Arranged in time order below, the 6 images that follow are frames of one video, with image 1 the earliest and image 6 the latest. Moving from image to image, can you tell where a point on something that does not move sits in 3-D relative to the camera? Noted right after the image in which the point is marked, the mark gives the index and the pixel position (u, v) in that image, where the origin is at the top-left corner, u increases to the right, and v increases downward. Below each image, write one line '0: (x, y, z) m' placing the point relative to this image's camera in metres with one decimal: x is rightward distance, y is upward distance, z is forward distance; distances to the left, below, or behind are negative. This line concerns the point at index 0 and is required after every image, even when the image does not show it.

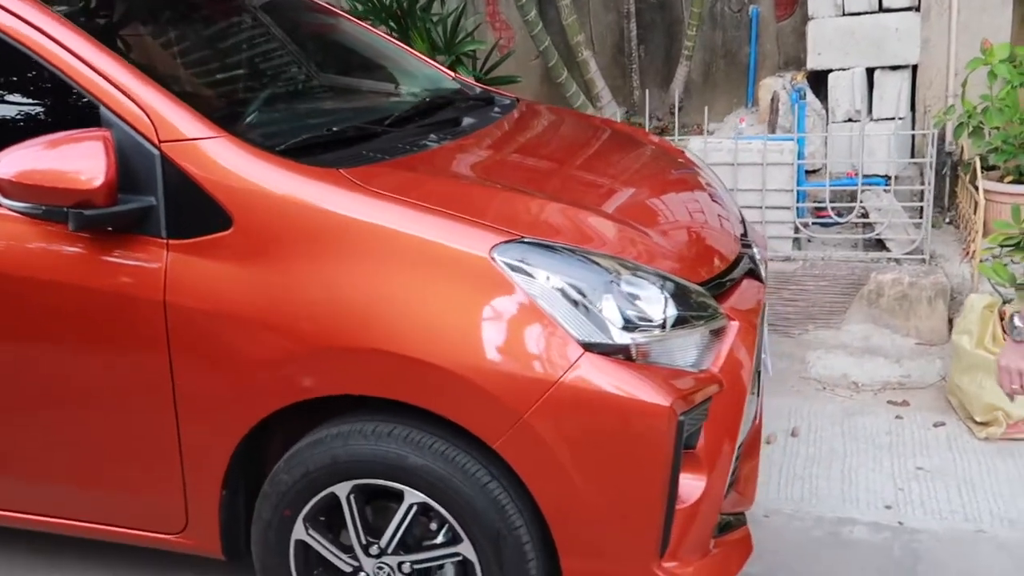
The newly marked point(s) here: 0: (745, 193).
0: (+1.0, +0.4, +4.3) m
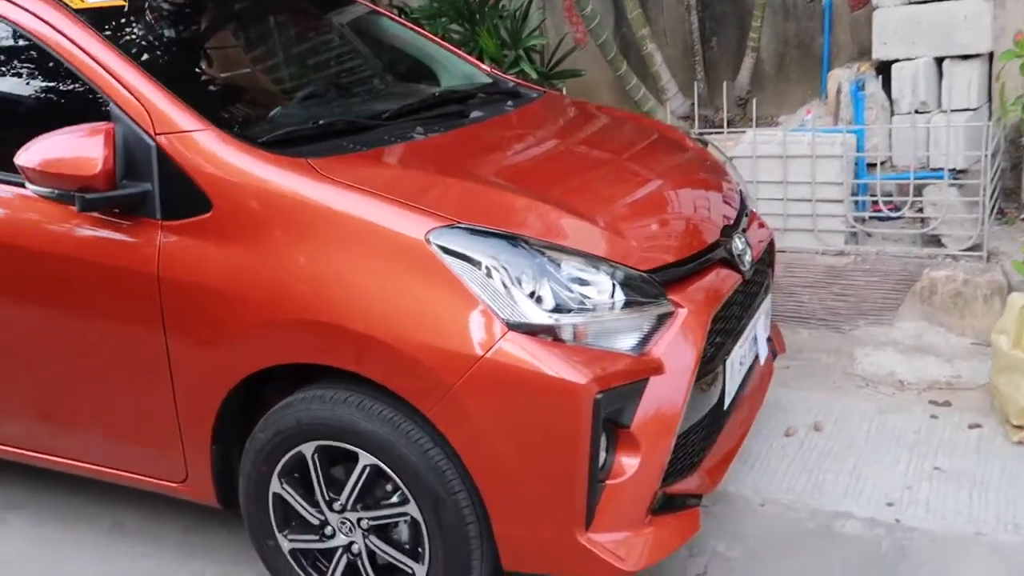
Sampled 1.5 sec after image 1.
0: (+1.3, +0.5, +4.3) m
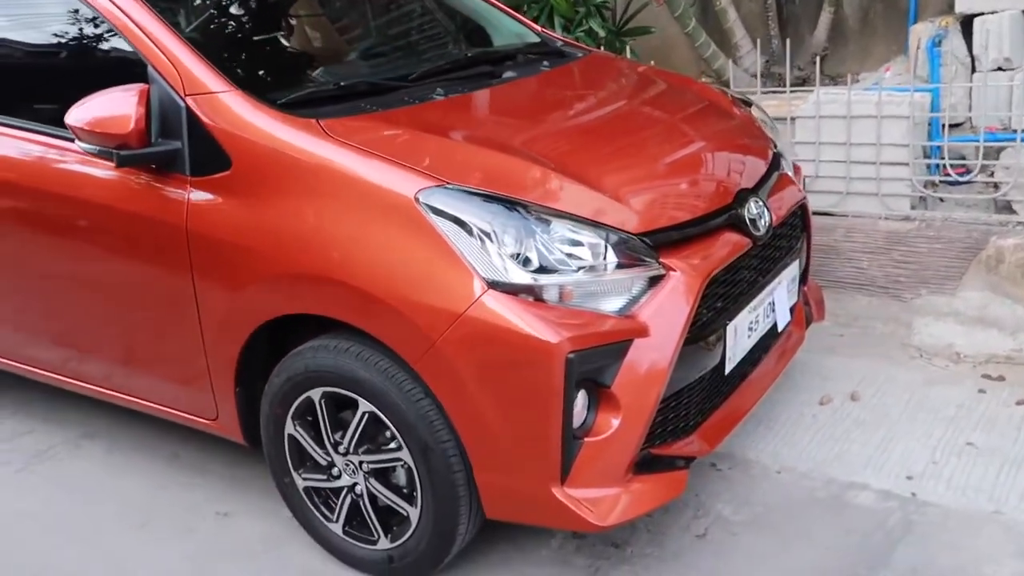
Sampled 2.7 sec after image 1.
0: (+1.5, +0.6, +4.1) m
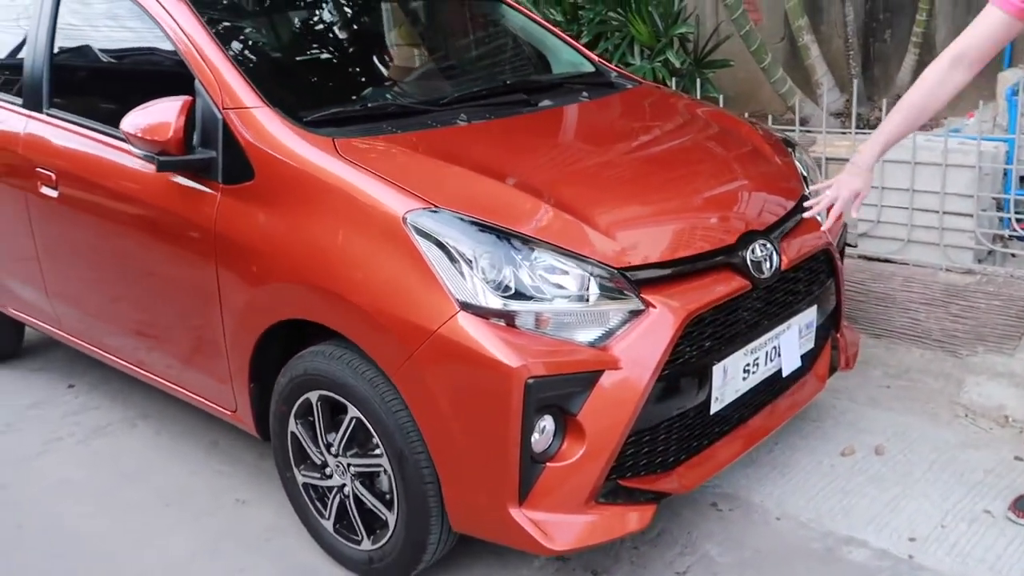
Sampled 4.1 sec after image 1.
0: (+1.7, +0.4, +4.0) m
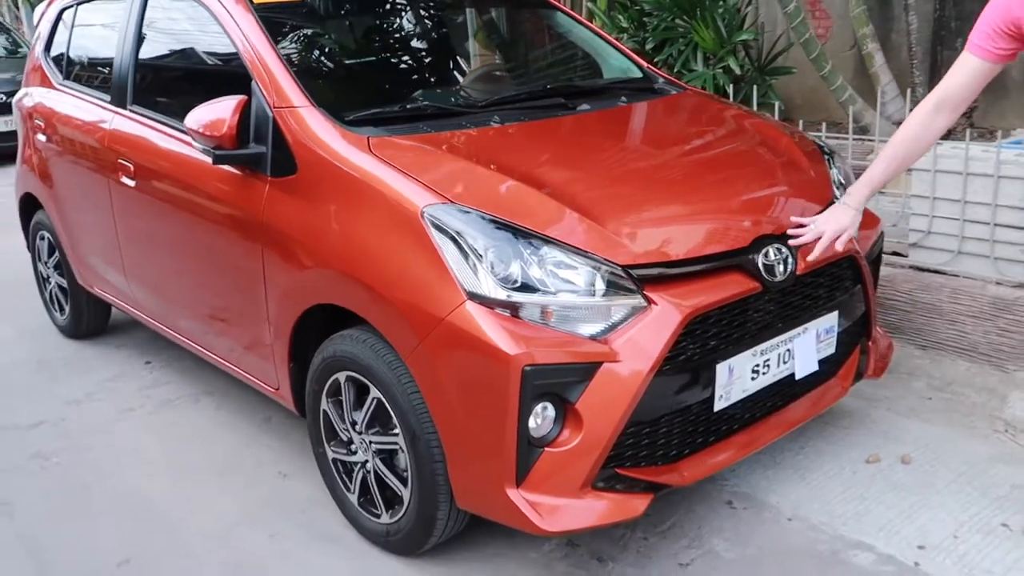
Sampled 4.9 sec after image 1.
0: (+1.9, +0.3, +3.9) m
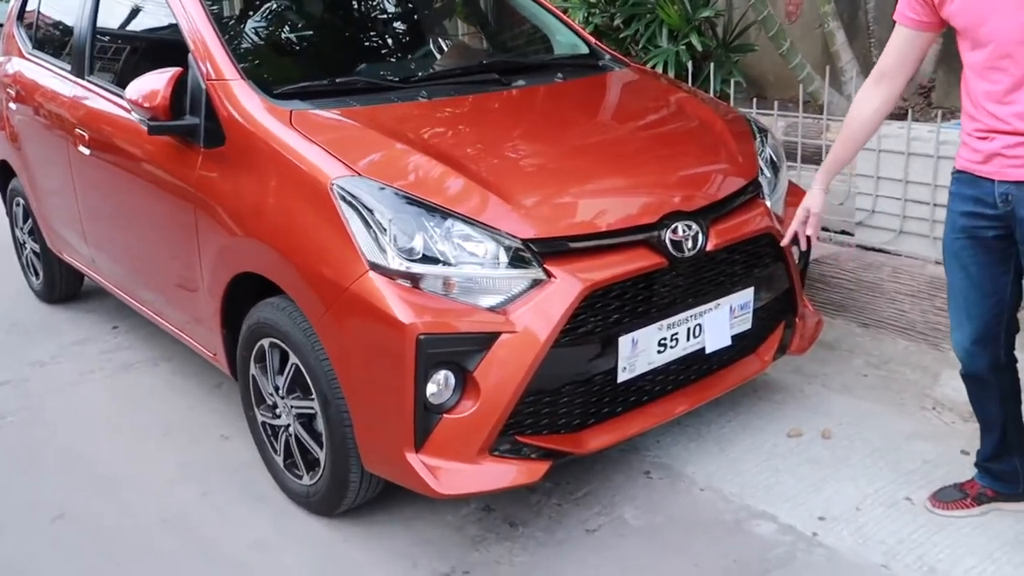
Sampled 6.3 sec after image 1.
0: (+1.7, +0.4, +3.9) m
